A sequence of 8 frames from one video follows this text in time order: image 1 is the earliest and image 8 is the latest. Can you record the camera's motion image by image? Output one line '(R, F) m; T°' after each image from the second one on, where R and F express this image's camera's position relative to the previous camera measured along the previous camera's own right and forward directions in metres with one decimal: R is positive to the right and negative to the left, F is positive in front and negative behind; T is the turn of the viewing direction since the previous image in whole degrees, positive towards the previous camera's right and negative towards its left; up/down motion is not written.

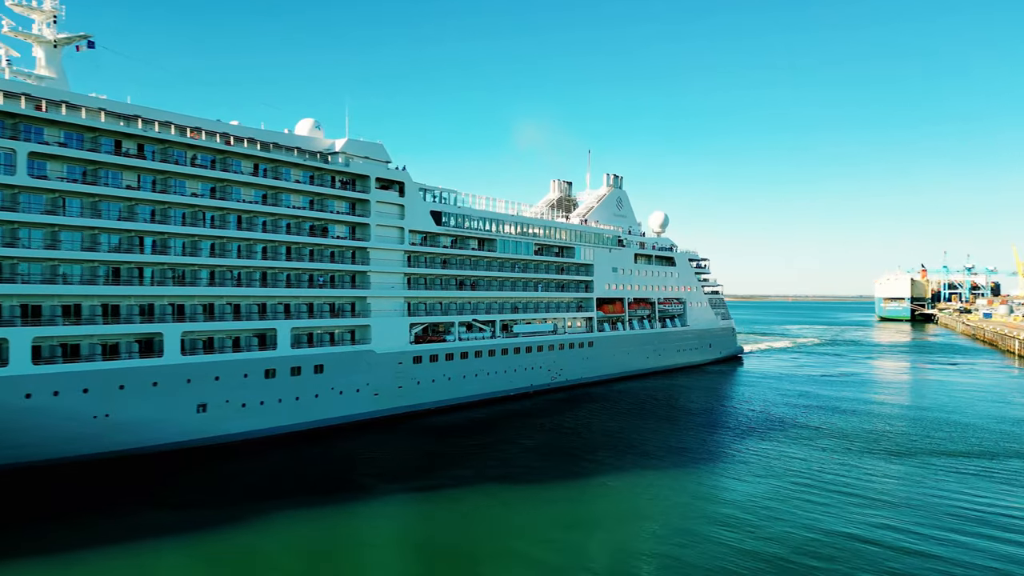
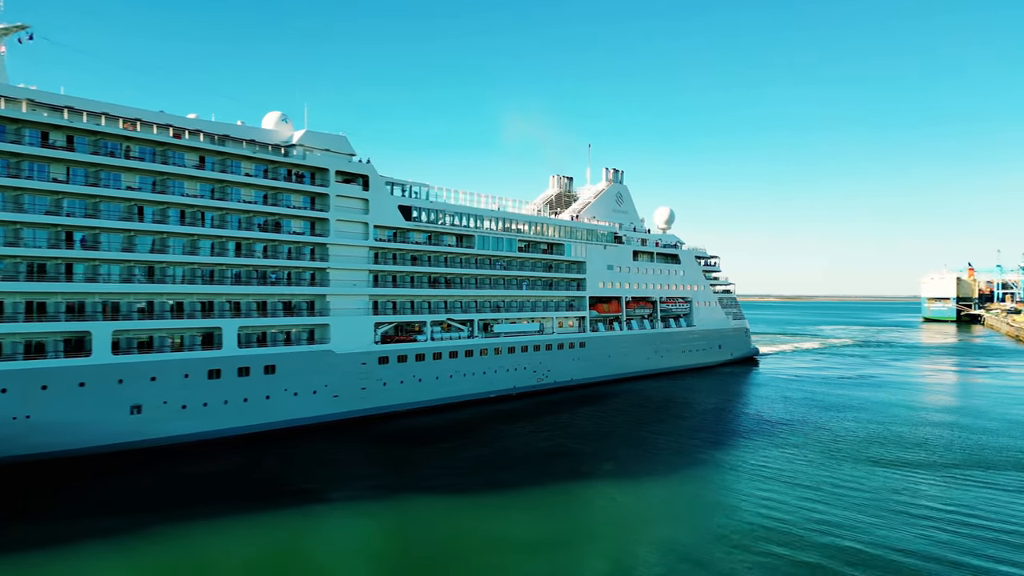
(+2.1, +1.1) m; -3°
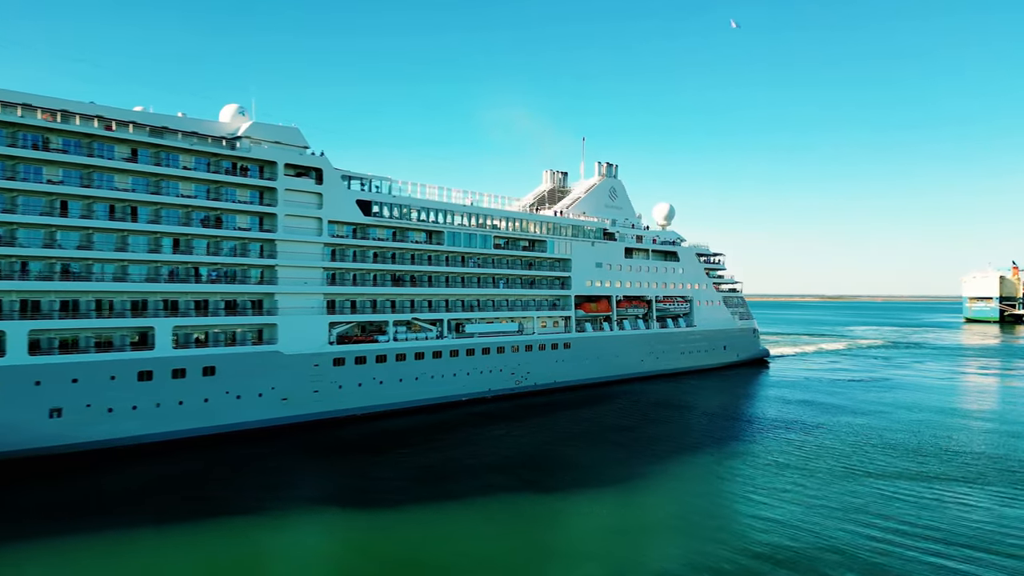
(+2.1, +1.2) m; -3°
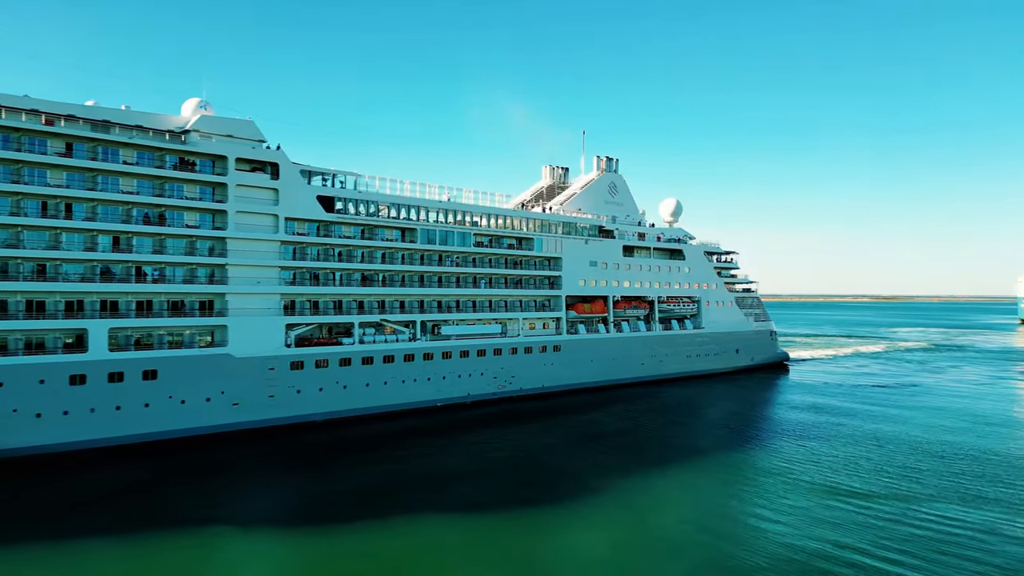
(+2.1, +1.3) m; -3°
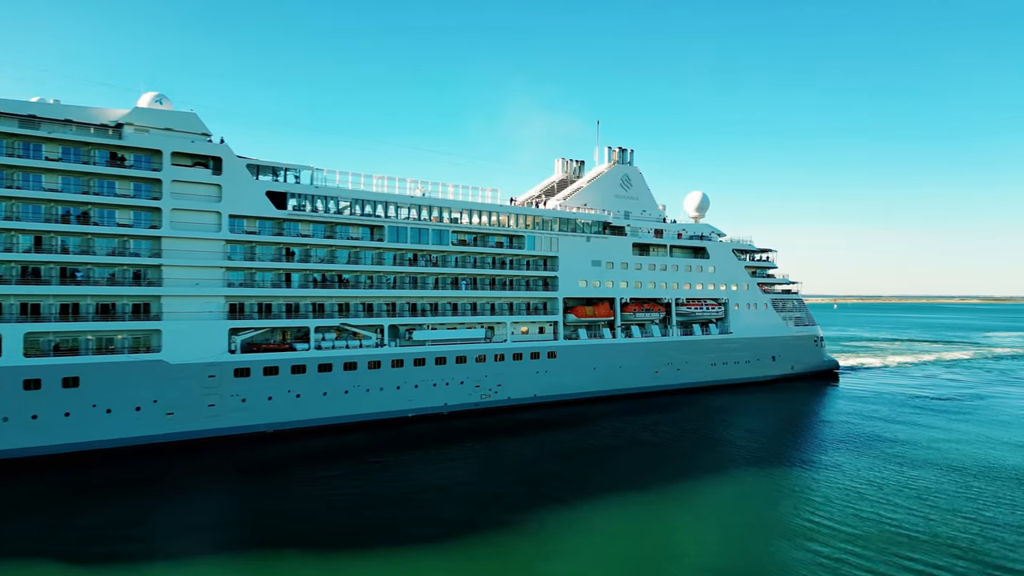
(+3.1, +2.1) m; -6°
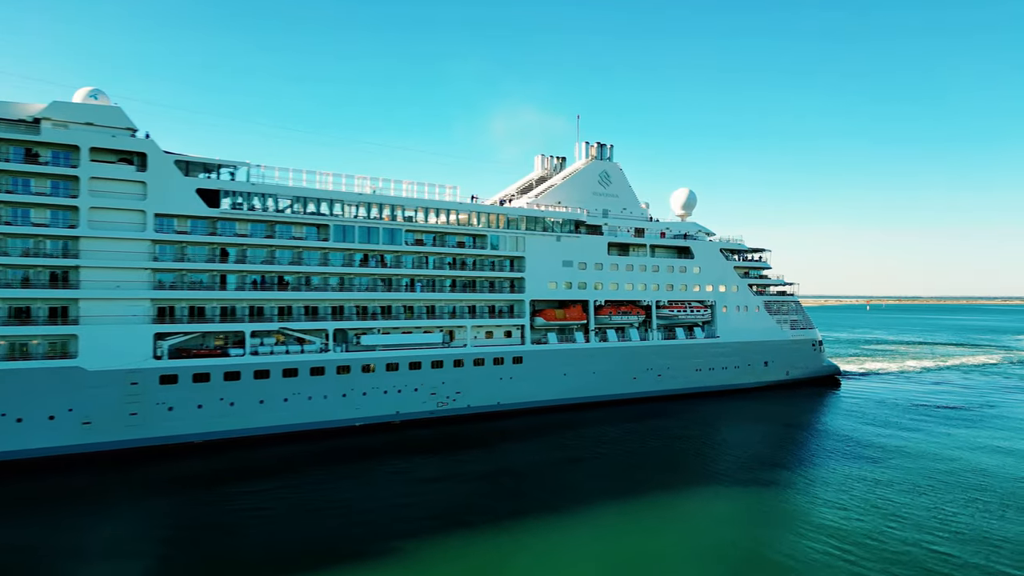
(+2.1, +1.2) m; -2°
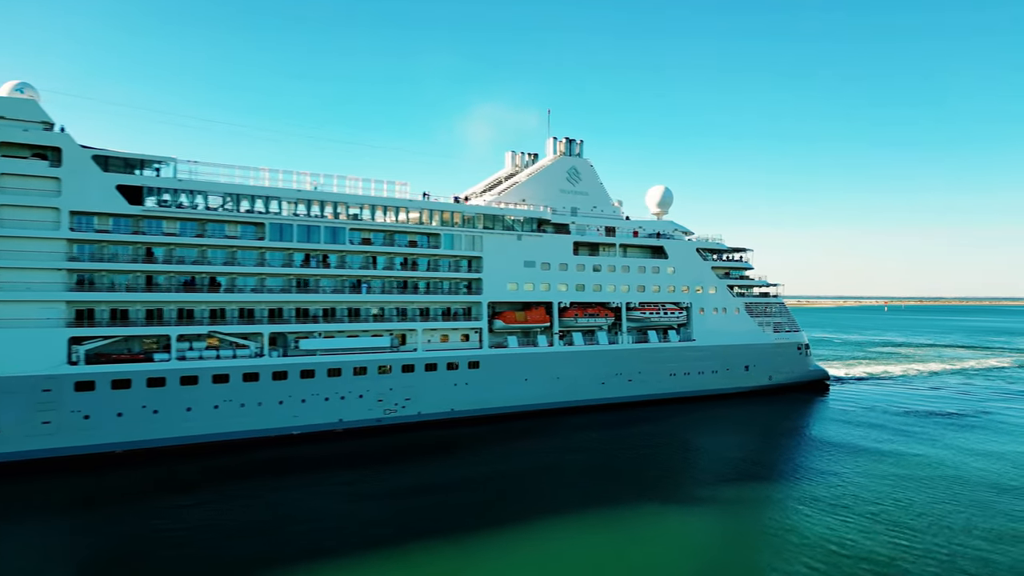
(+1.8, +1.1) m; -1°
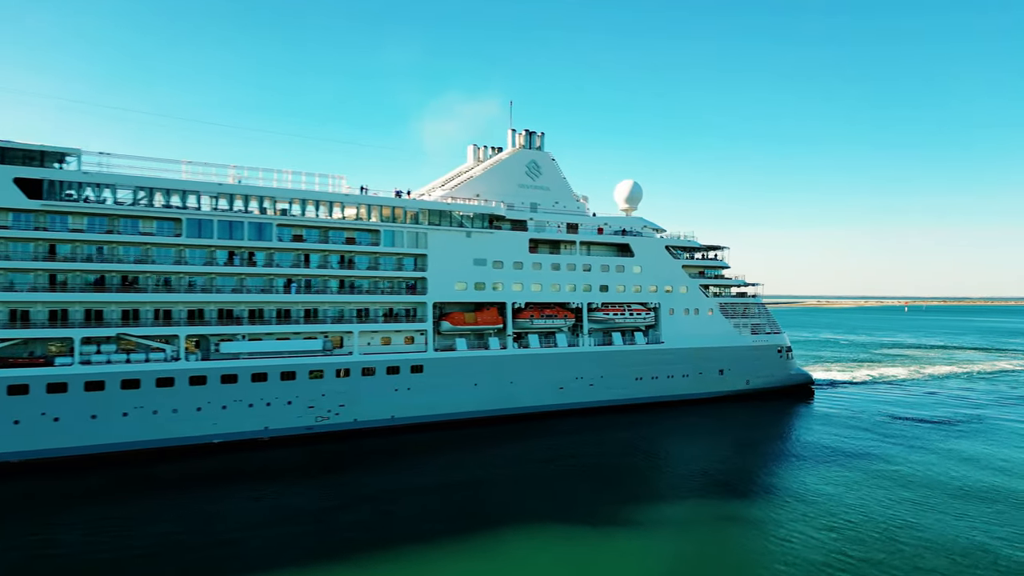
(+2.1, +1.3) m; -1°
